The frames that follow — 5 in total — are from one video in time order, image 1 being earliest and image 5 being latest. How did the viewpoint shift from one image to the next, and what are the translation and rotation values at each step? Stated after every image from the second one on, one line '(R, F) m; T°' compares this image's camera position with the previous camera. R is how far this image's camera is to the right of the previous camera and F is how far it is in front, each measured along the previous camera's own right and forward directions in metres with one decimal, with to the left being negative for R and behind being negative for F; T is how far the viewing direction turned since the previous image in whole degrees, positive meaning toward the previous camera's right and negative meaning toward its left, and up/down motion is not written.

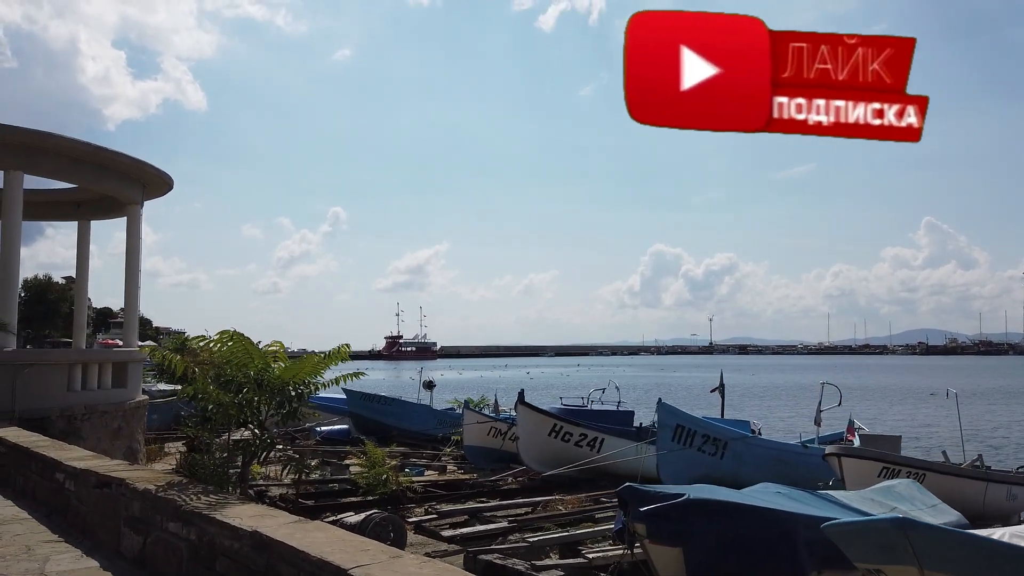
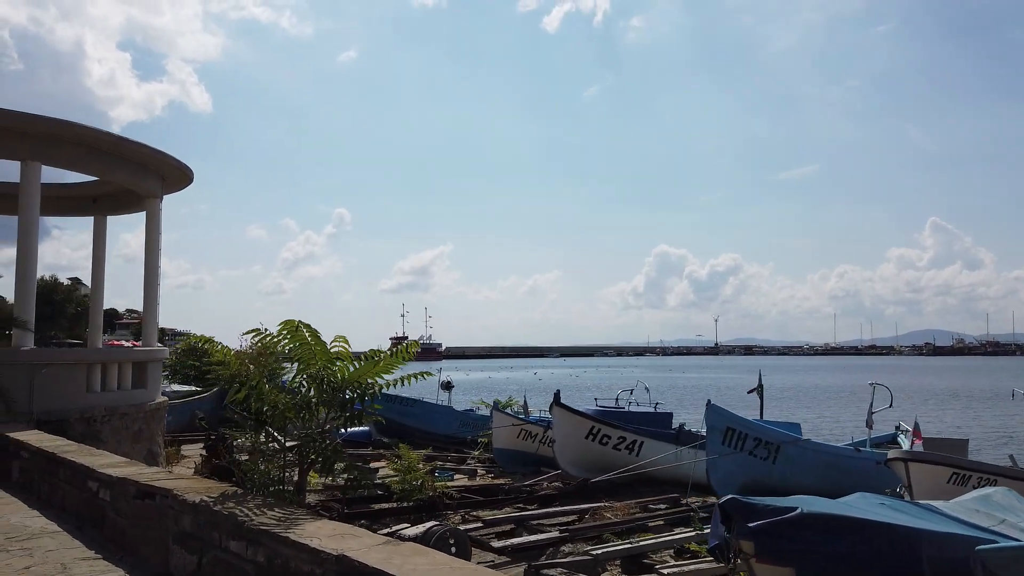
(-0.5, +0.6) m; 0°
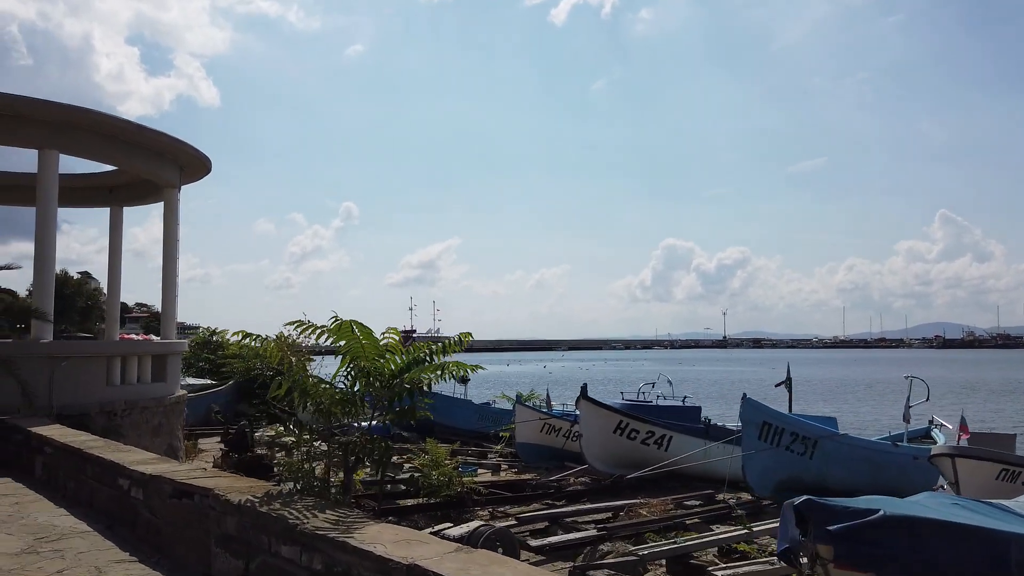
(-0.3, +0.3) m; -1°
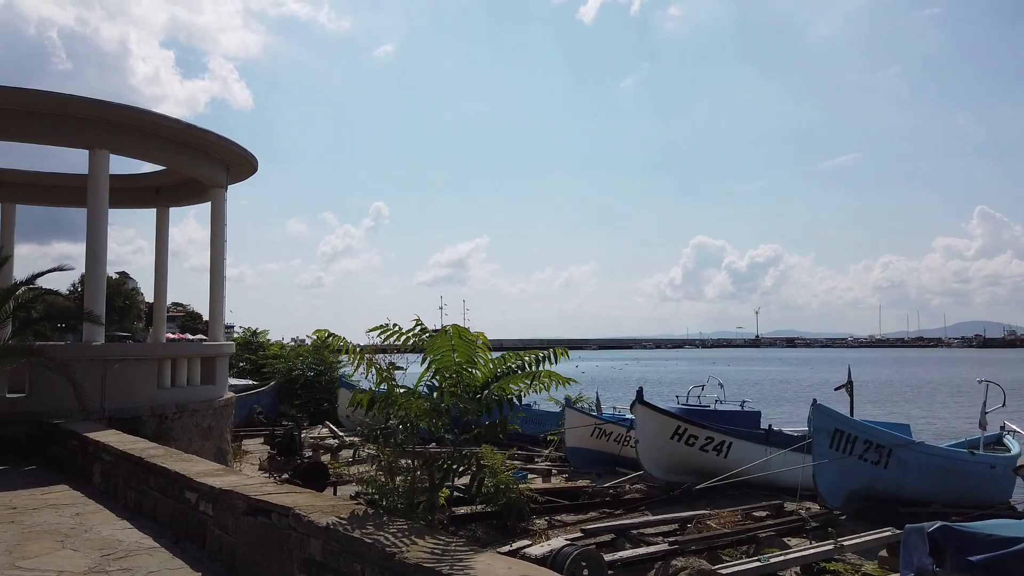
(-0.4, +0.3) m; -2°
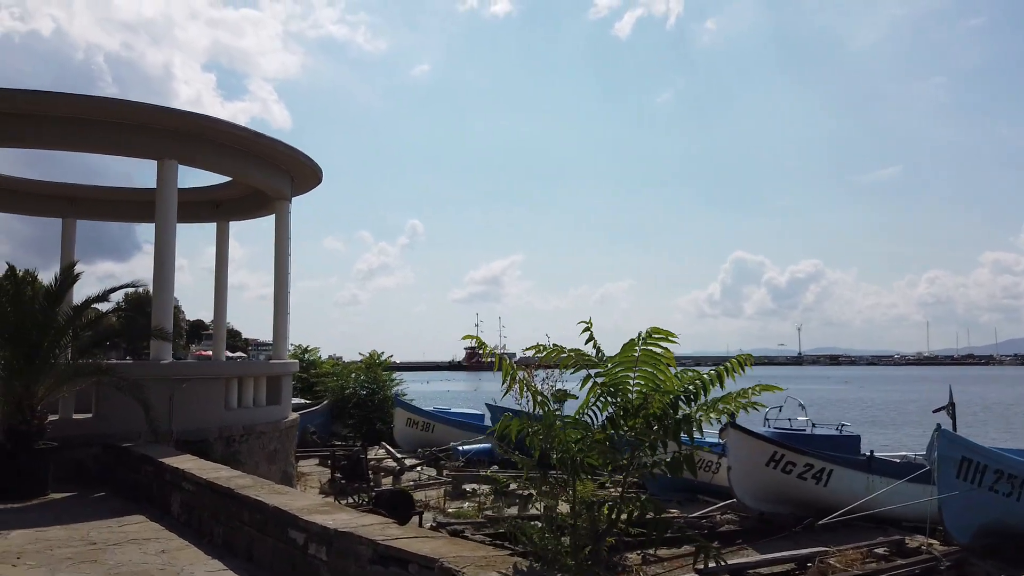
(-0.7, +0.7) m; -3°
